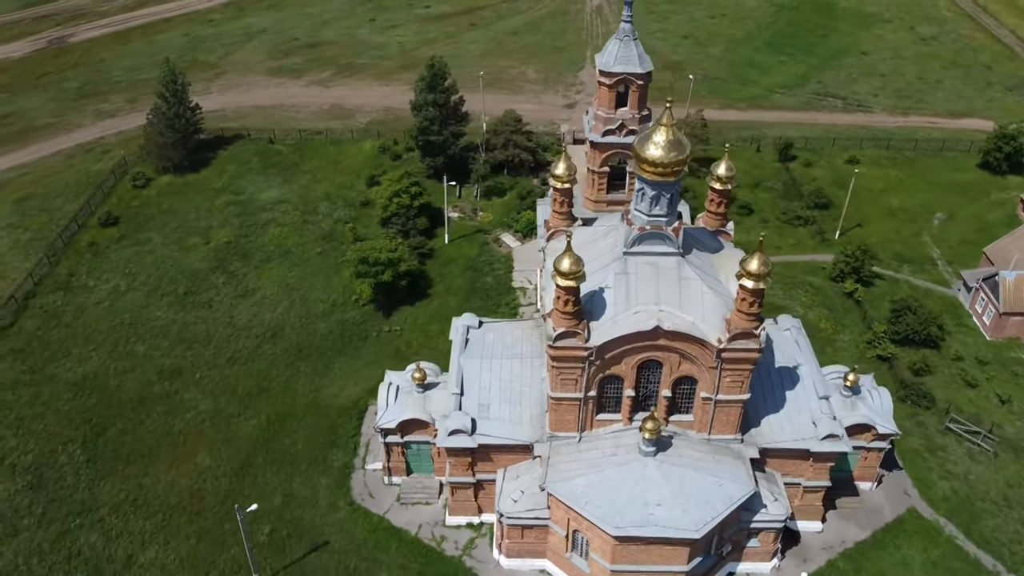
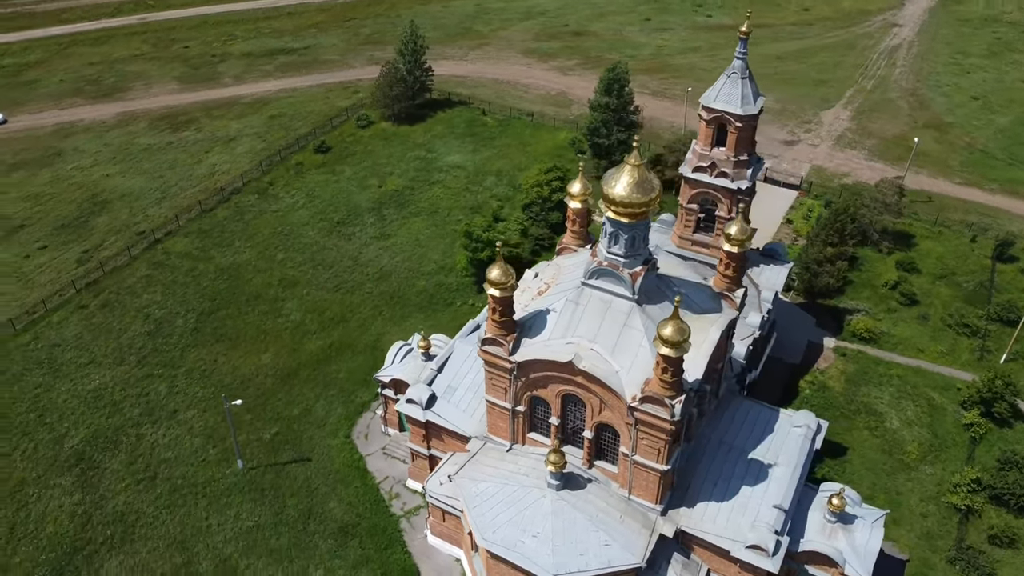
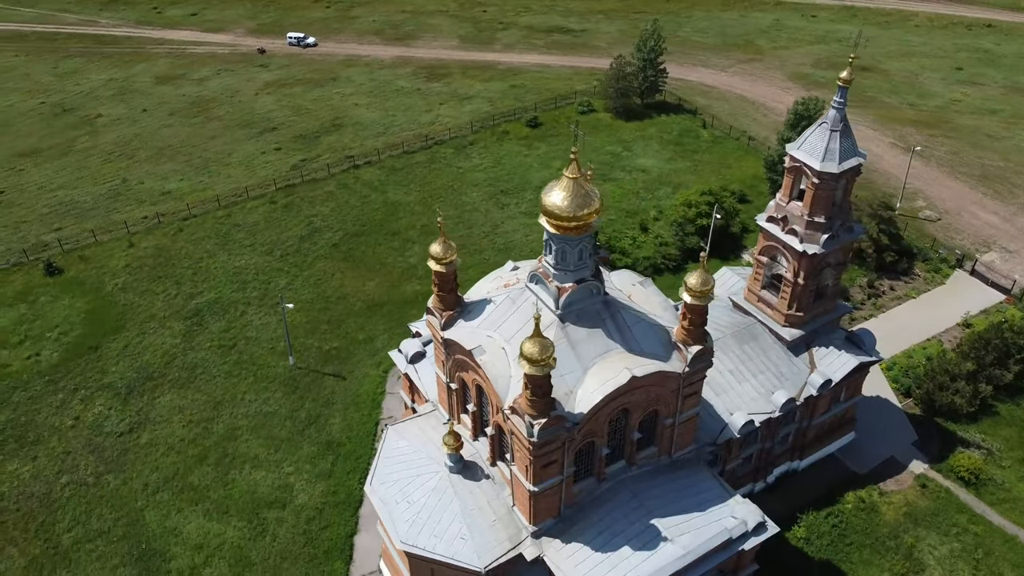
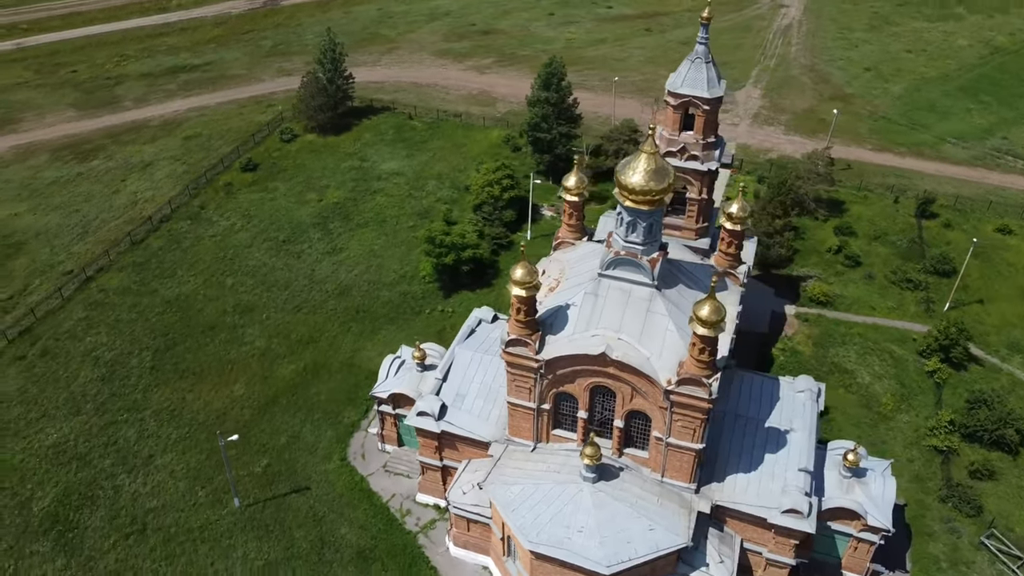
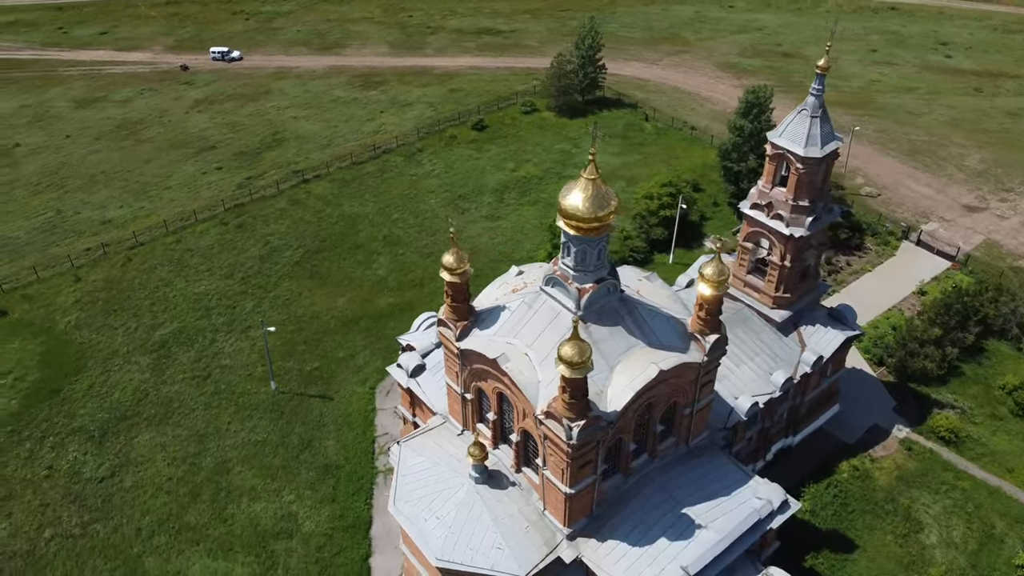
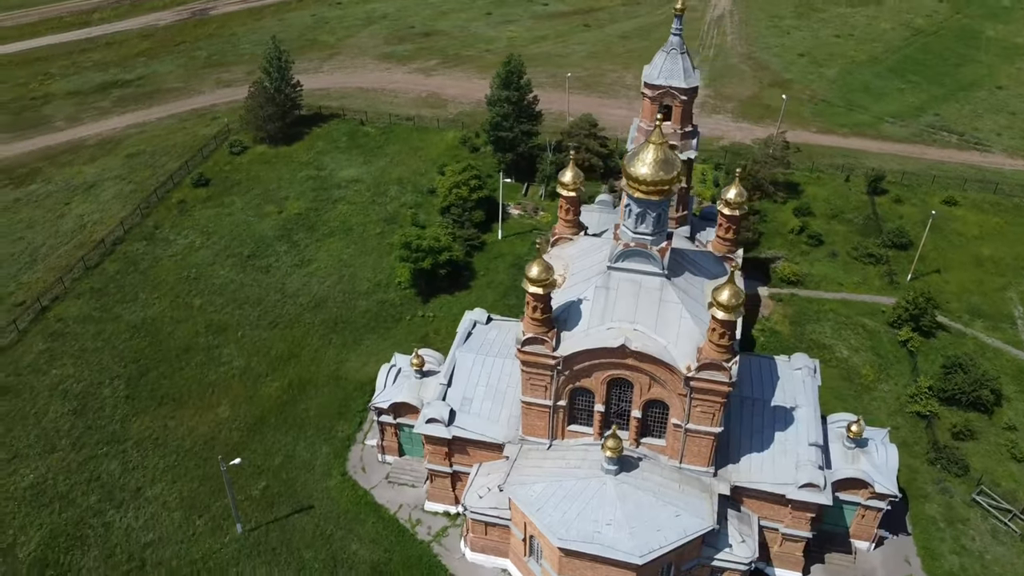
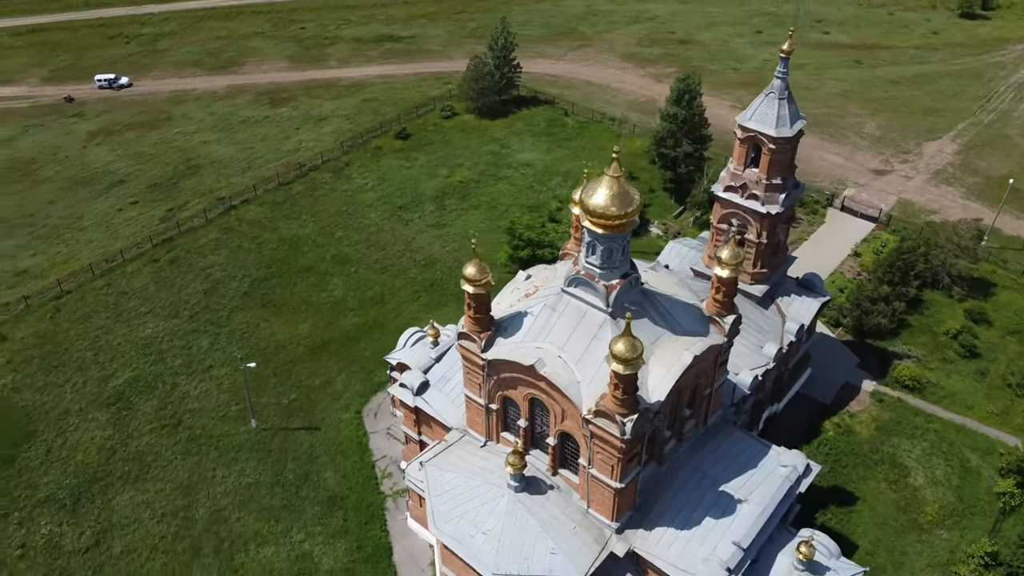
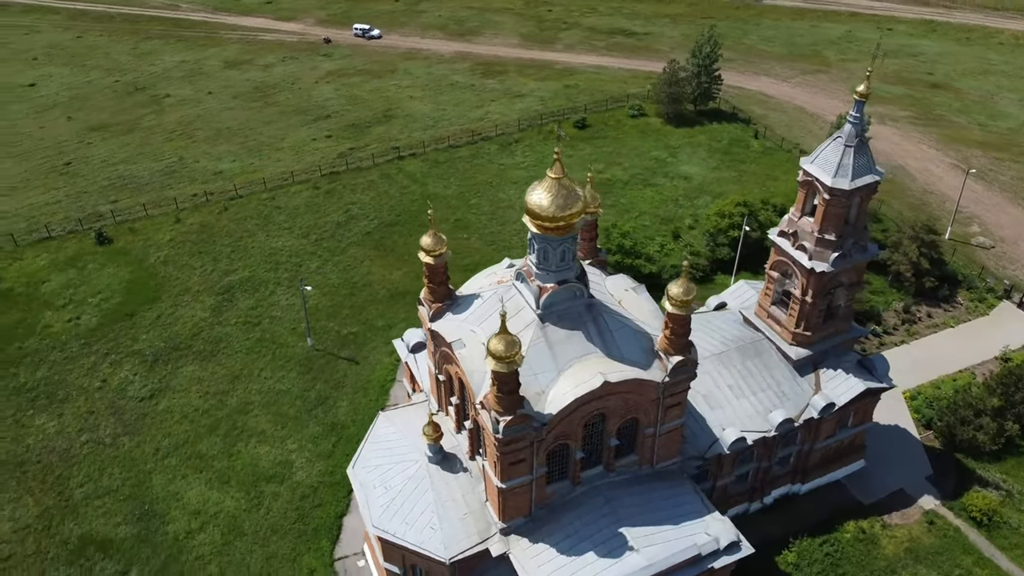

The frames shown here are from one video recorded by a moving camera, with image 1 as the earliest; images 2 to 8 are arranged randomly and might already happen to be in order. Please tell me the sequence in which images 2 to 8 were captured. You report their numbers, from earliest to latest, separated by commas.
6, 4, 2, 7, 5, 3, 8
